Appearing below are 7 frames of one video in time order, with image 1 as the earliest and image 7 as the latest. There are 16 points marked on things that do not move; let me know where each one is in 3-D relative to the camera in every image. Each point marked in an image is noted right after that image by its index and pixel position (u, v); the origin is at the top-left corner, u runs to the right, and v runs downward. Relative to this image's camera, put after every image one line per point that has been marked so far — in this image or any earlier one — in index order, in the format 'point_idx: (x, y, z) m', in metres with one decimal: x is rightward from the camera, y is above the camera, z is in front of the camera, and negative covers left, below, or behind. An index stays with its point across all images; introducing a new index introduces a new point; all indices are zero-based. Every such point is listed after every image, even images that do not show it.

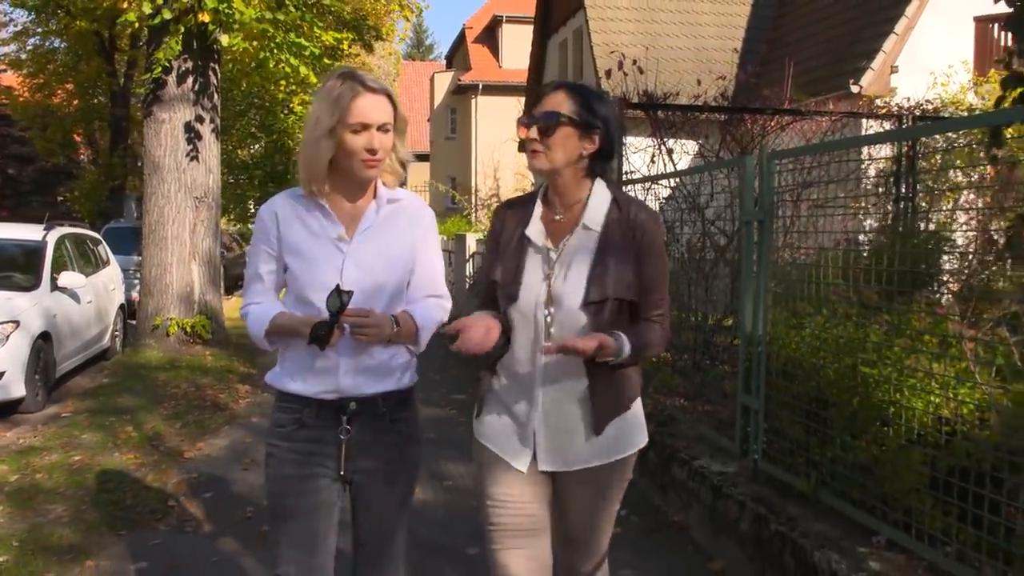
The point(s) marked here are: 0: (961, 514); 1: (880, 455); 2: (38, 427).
0: (+1.5, -0.8, +3.3) m
1: (+1.3, -0.6, +3.7) m
2: (-3.7, -1.1, +7.7) m
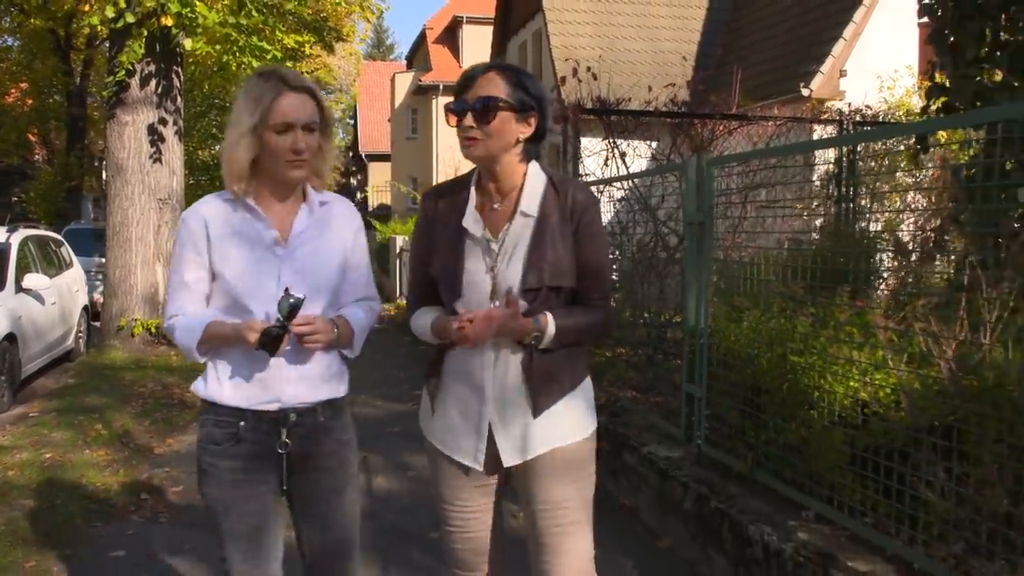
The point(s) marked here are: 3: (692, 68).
0: (+1.3, -0.7, +3.6) m
1: (+1.2, -0.6, +4.0) m
2: (-4.0, -1.1, +7.8) m
3: (+3.4, +4.1, +18.4) m
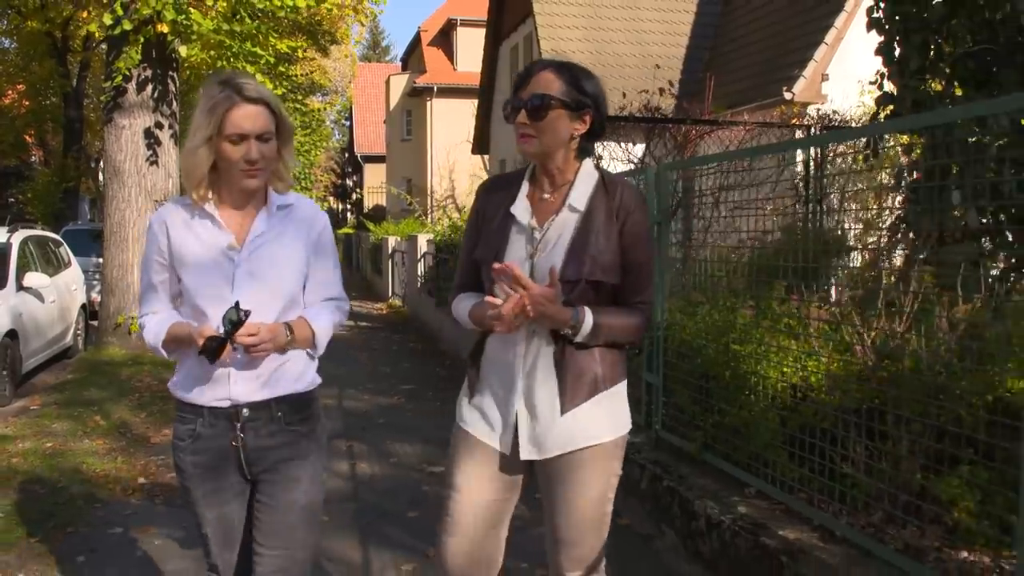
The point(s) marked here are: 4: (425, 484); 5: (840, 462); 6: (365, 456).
0: (+1.2, -0.7, +4.0) m
1: (+1.0, -0.6, +4.4) m
2: (-4.2, -1.1, +8.2) m
3: (+3.2, +4.1, +18.8) m
4: (-0.5, -1.2, +5.9) m
5: (+1.3, -0.7, +3.8) m
6: (-1.0, -1.1, +6.6) m
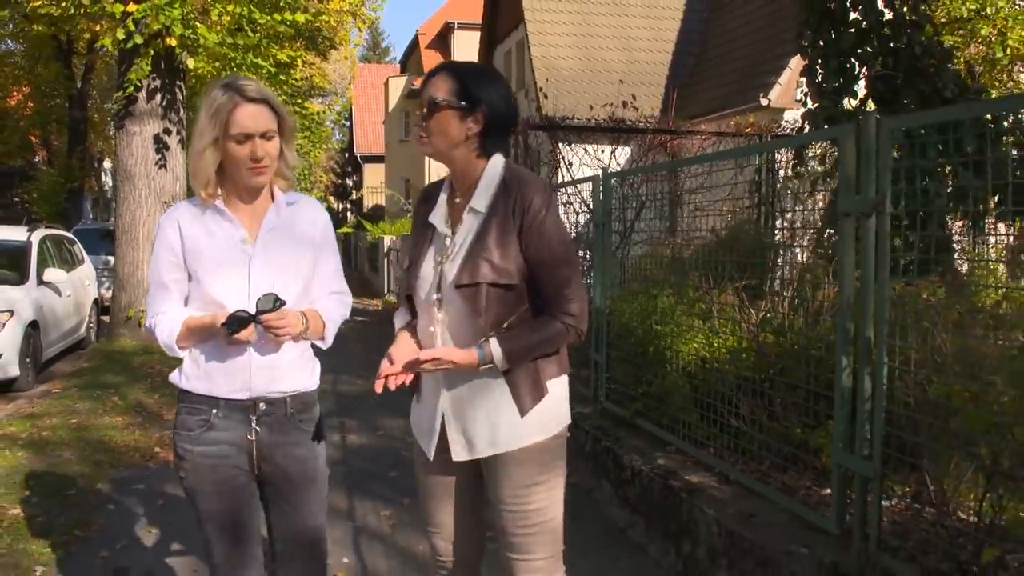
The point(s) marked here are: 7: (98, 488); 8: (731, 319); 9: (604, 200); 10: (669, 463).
0: (+1.0, -0.7, +4.8) m
1: (+0.8, -0.5, +5.2) m
2: (-4.4, -1.0, +9.0) m
3: (+3.1, +4.2, +19.6) m
4: (-0.7, -1.1, +6.7) m
5: (+1.0, -0.6, +4.7) m
6: (-1.2, -1.1, +7.4) m
7: (-2.6, -1.2, +6.1) m
8: (+1.1, -0.2, +4.7) m
9: (+0.6, +0.6, +6.3) m
10: (+0.8, -0.9, +4.9) m
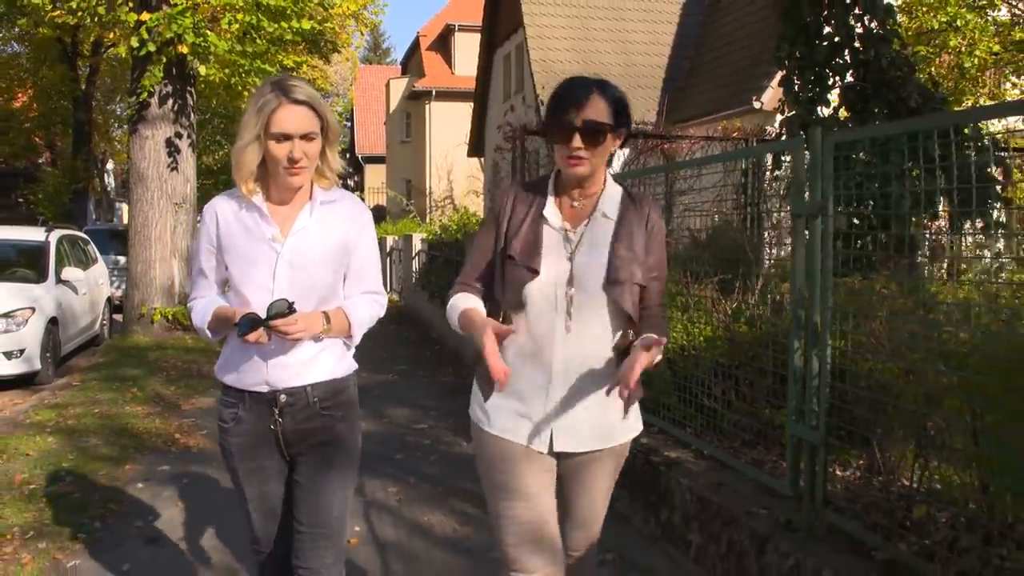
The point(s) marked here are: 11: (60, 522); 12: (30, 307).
0: (+1.0, -0.6, +5.3) m
1: (+0.8, -0.5, +5.7) m
2: (-4.4, -1.0, +9.5) m
3: (+3.0, +4.2, +20.1) m
4: (-0.7, -1.1, +7.2) m
5: (+1.0, -0.6, +5.2) m
6: (-1.2, -1.0, +7.9) m
7: (-2.6, -1.2, +6.6) m
8: (+1.0, -0.1, +5.1) m
9: (+0.6, +0.6, +6.8) m
10: (+0.8, -0.9, +5.4) m
11: (-2.4, -1.3, +5.3) m
12: (-5.1, -0.2, +10.3) m
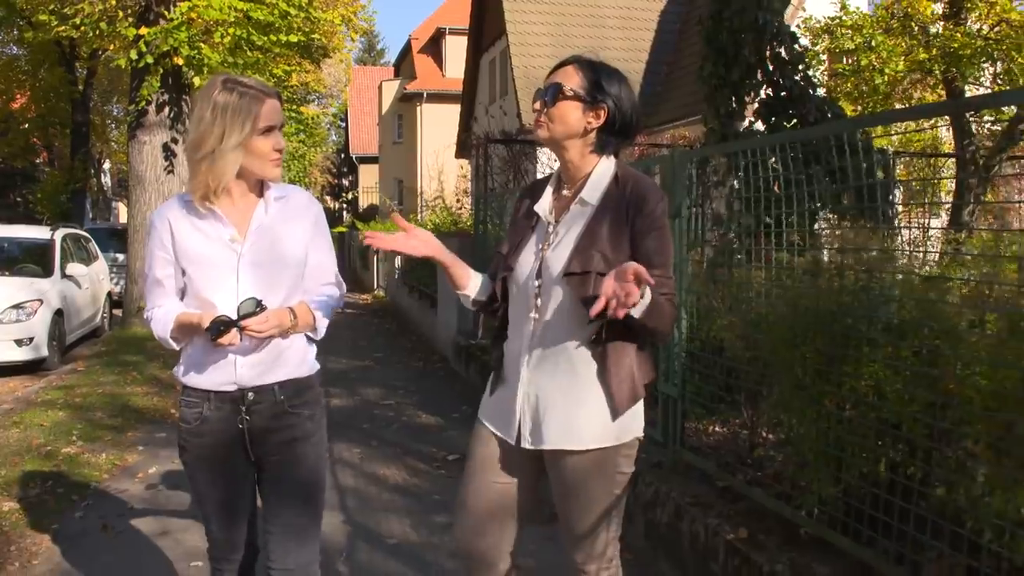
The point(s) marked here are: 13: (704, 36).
0: (+0.6, -0.6, +6.3) m
1: (+0.4, -0.4, +6.7) m
2: (-4.8, -0.9, +10.5) m
3: (+2.6, +4.3, +21.1) m
4: (-1.1, -1.0, +8.2) m
5: (+0.7, -0.5, +6.2) m
6: (-1.6, -1.0, +8.9) m
7: (-3.0, -1.1, +7.5) m
8: (+0.7, -0.1, +6.1) m
9: (+0.2, +0.7, +7.7) m
10: (+0.4, -0.8, +6.4) m
11: (-2.8, -1.2, +6.3) m
12: (-5.4, -0.1, +11.3) m
13: (+1.6, +2.1, +8.1) m
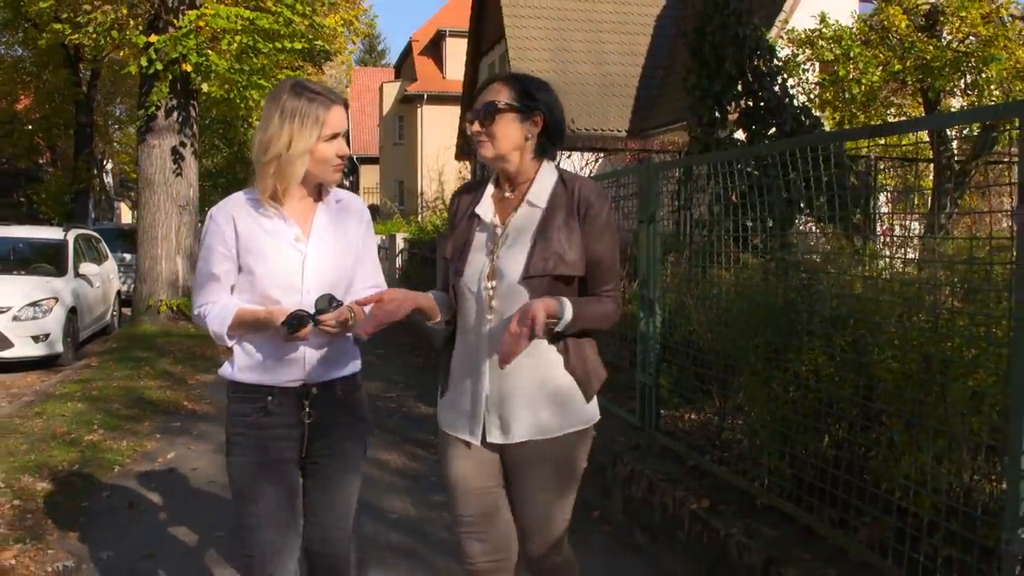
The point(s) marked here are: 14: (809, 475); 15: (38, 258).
0: (+0.6, -0.6, +6.8) m
1: (+0.4, -0.4, +7.2) m
2: (-4.8, -0.9, +10.9) m
3: (+2.6, +4.3, +21.6) m
4: (-1.2, -1.0, +8.7) m
5: (+0.6, -0.5, +6.6) m
6: (-1.6, -1.0, +9.4) m
7: (-3.0, -1.1, +8.0) m
8: (+0.6, -0.1, +6.6) m
9: (+0.2, +0.7, +8.2) m
10: (+0.4, -0.8, +6.9) m
11: (-2.8, -1.2, +6.7) m
12: (-5.5, -0.1, +11.8) m
13: (+1.6, +2.1, +8.6) m
14: (+1.2, -0.7, +3.9) m
15: (-6.2, +0.4, +12.9) m
